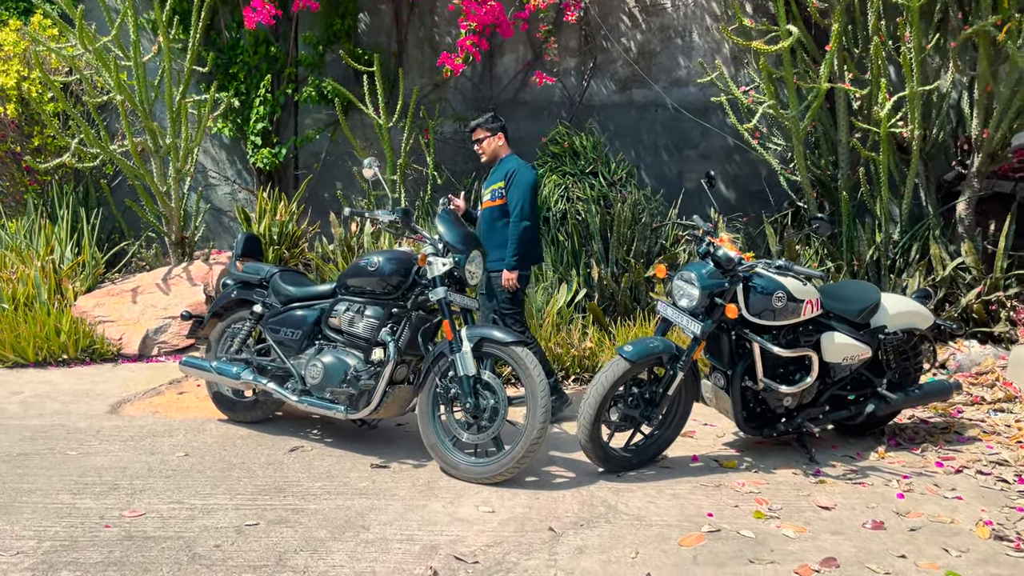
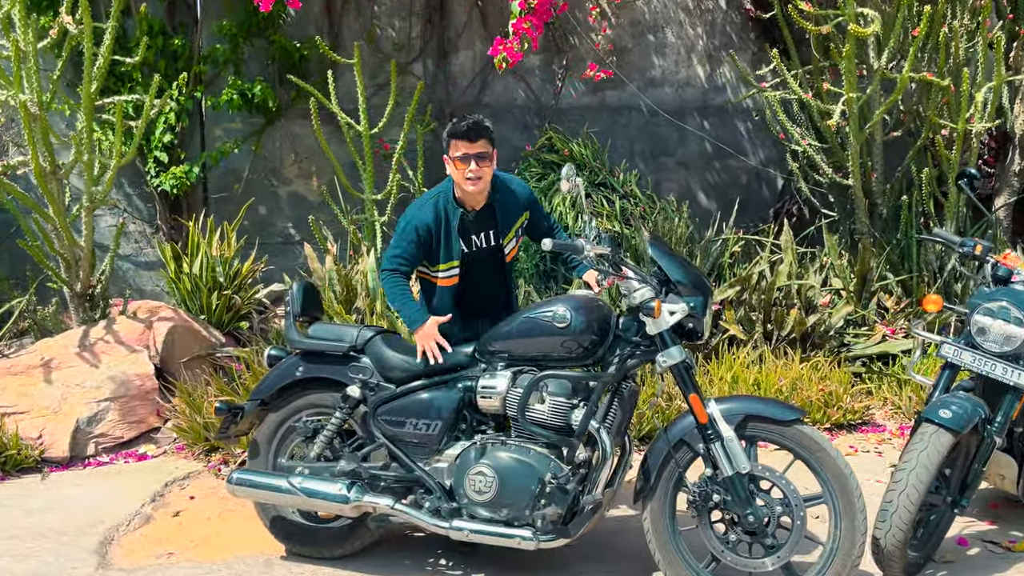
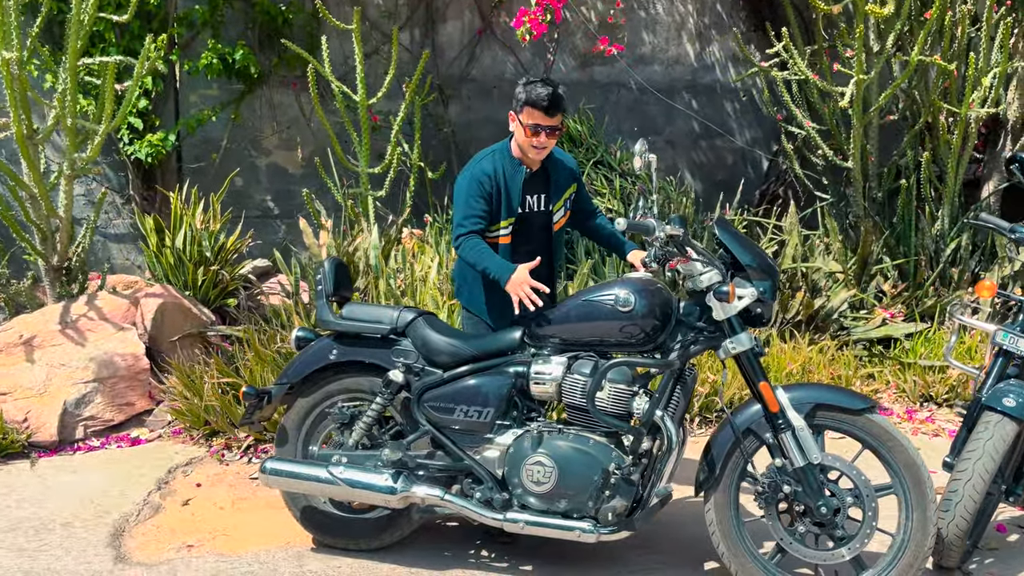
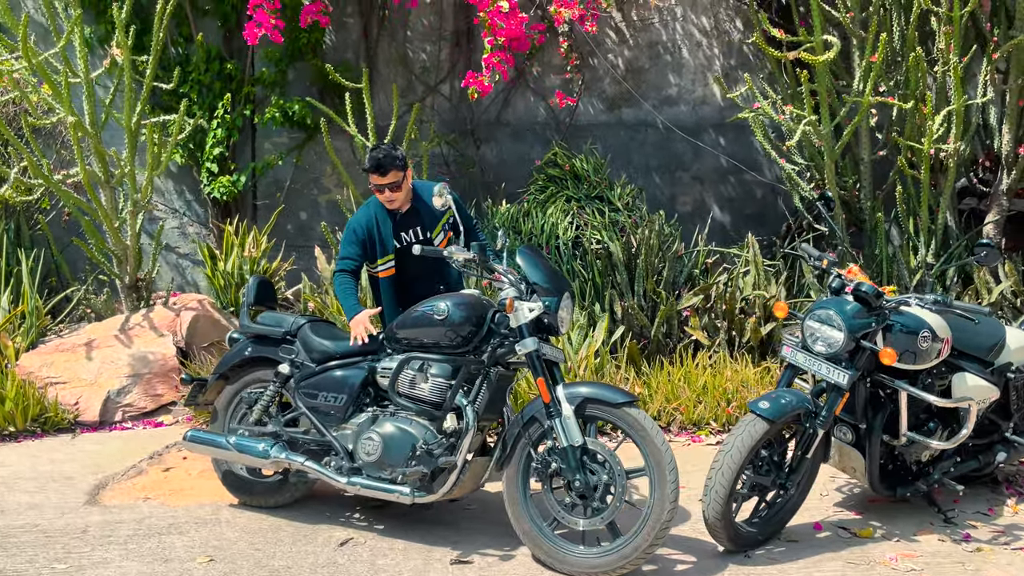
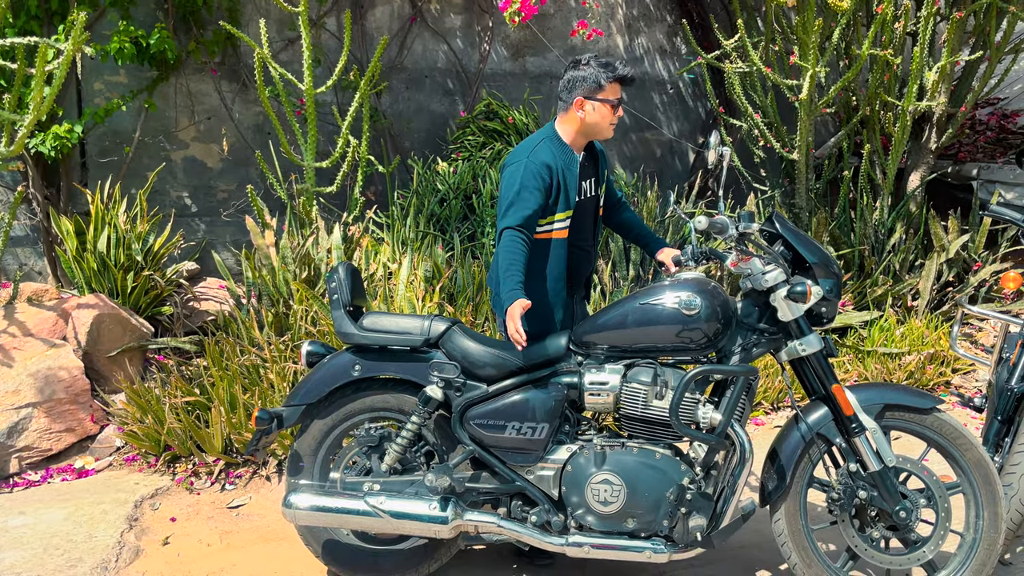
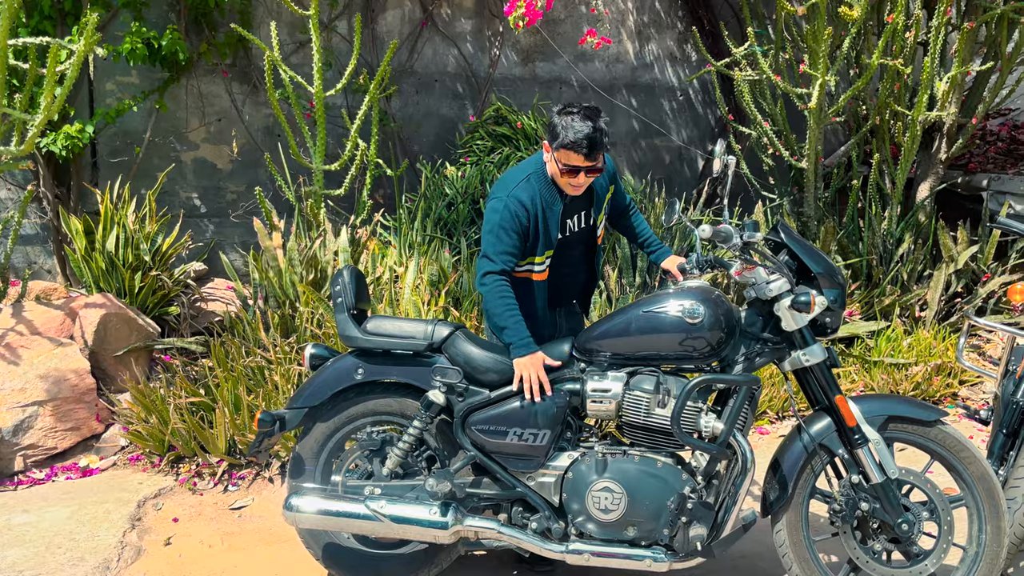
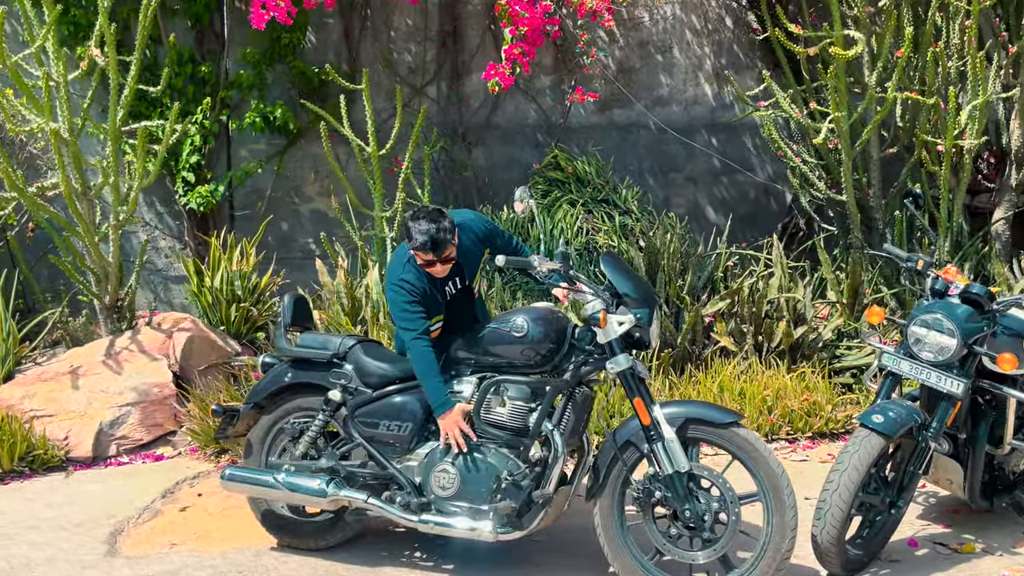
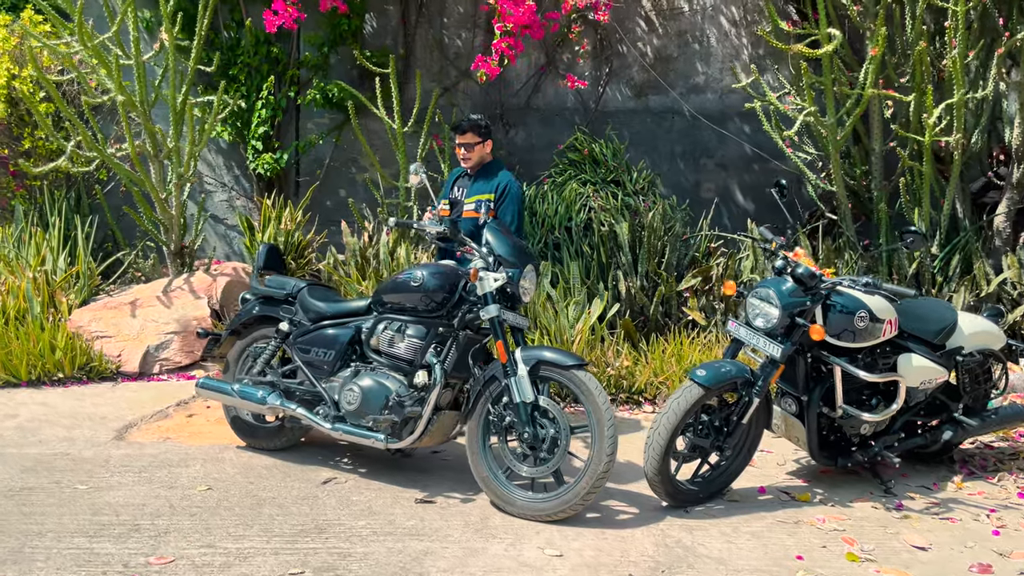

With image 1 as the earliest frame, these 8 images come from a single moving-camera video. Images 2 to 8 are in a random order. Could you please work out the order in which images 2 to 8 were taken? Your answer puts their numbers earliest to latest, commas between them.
8, 4, 7, 2, 3, 6, 5
